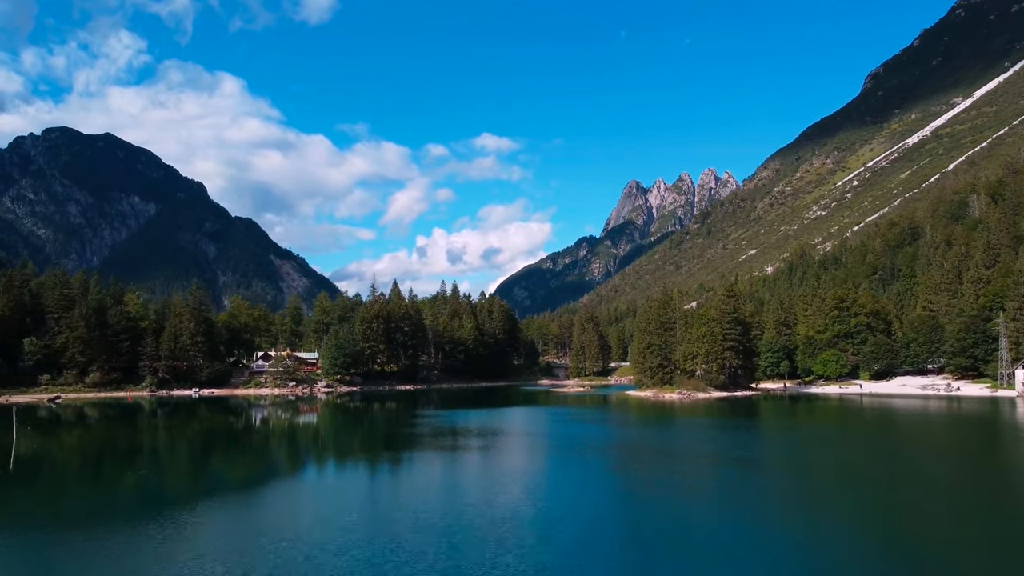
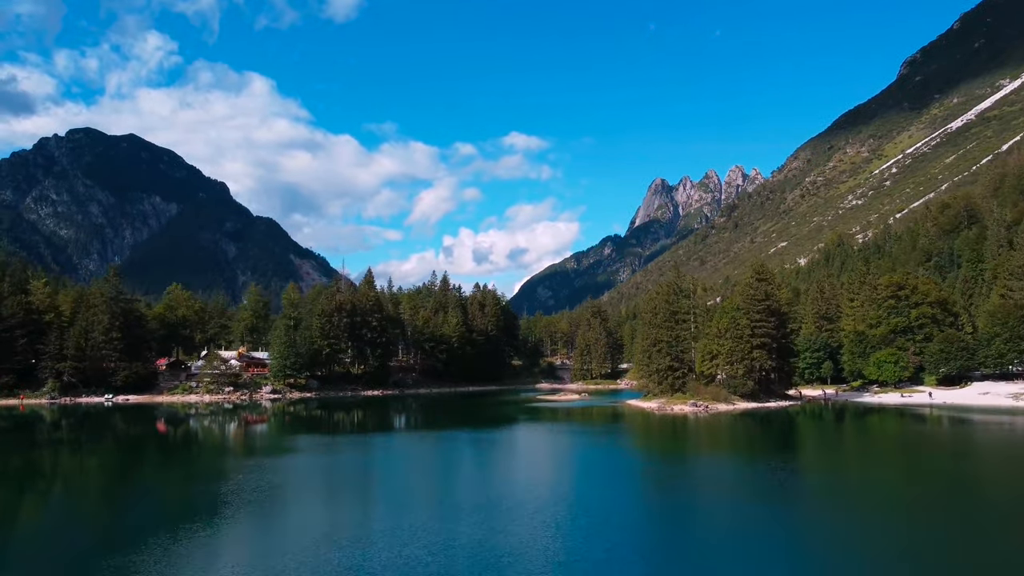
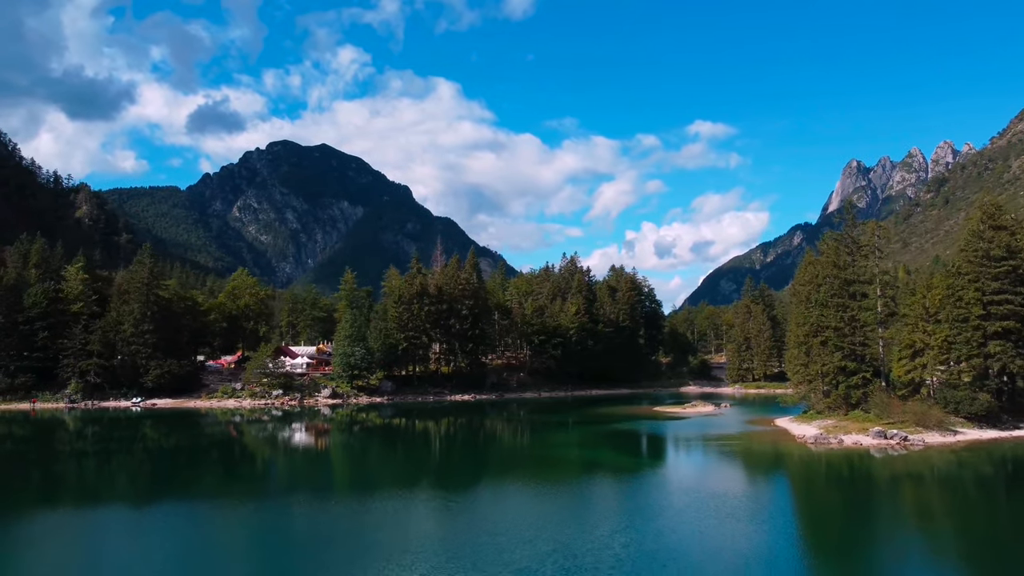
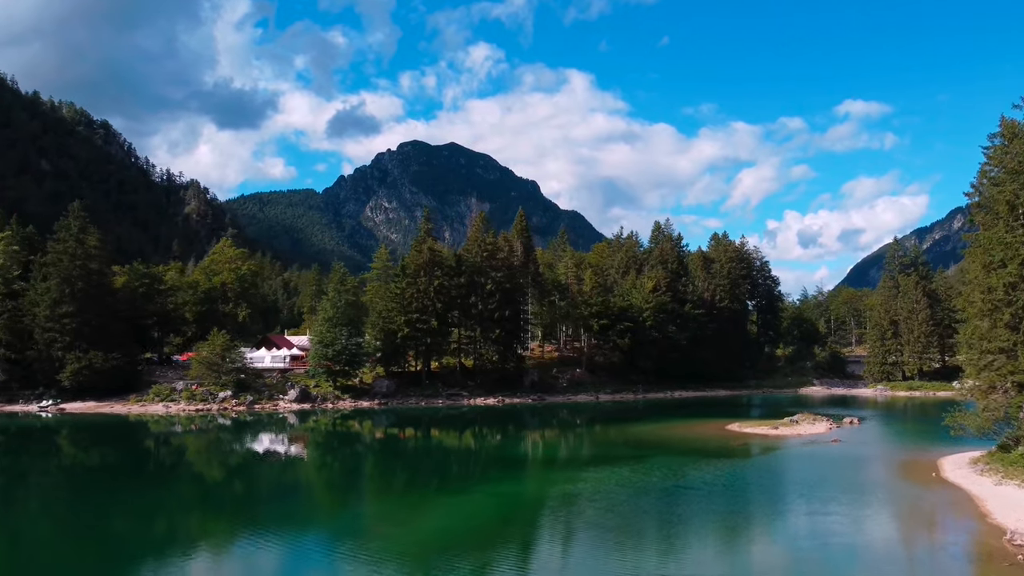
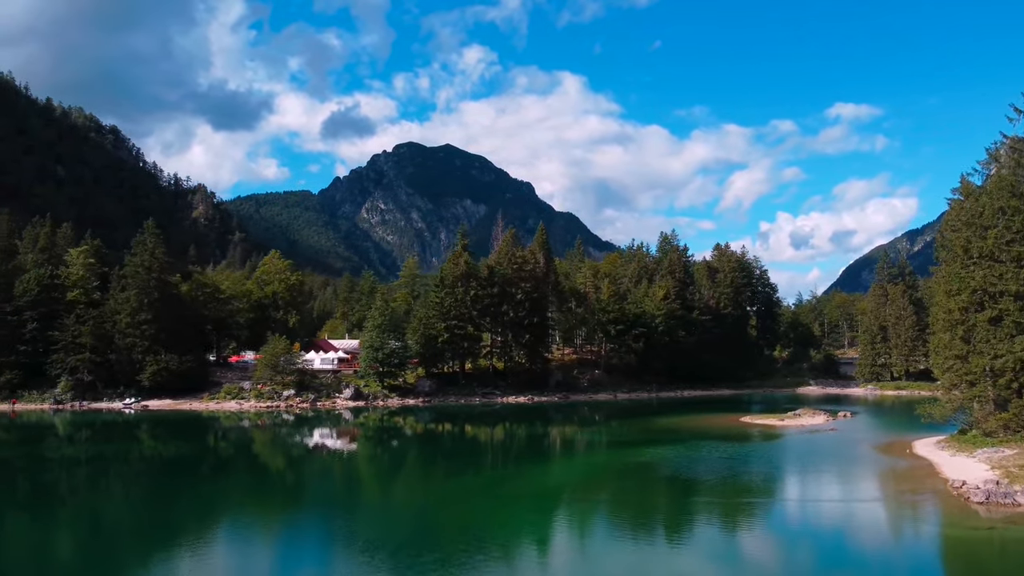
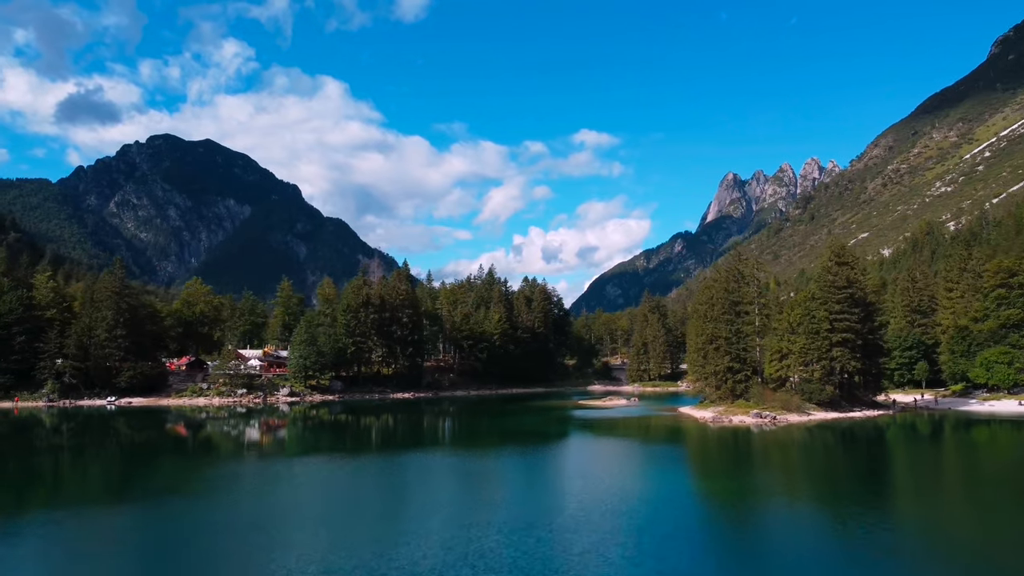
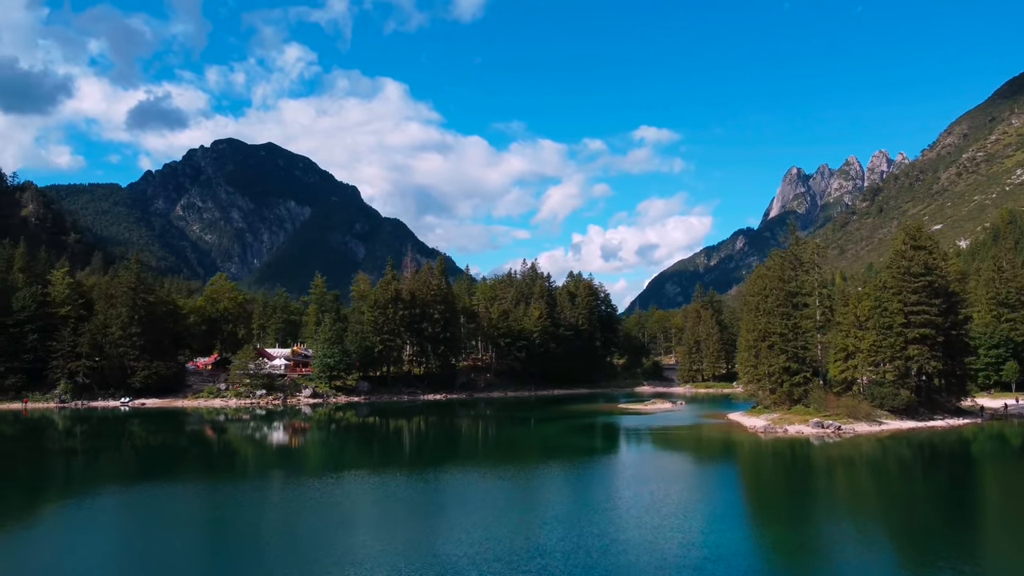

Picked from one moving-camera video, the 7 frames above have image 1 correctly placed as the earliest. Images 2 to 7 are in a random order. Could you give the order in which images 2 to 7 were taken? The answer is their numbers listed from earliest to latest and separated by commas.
2, 6, 7, 3, 5, 4
